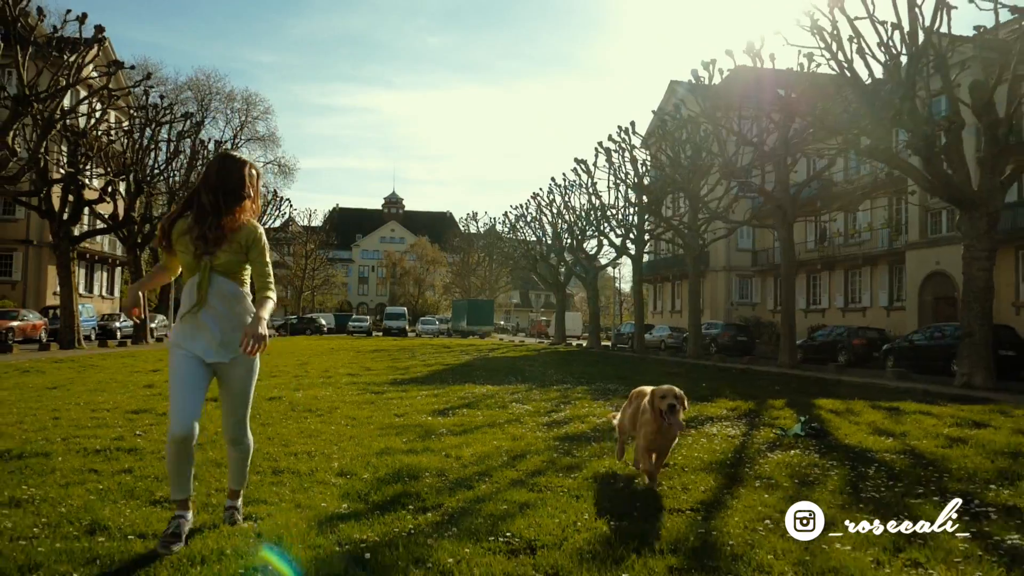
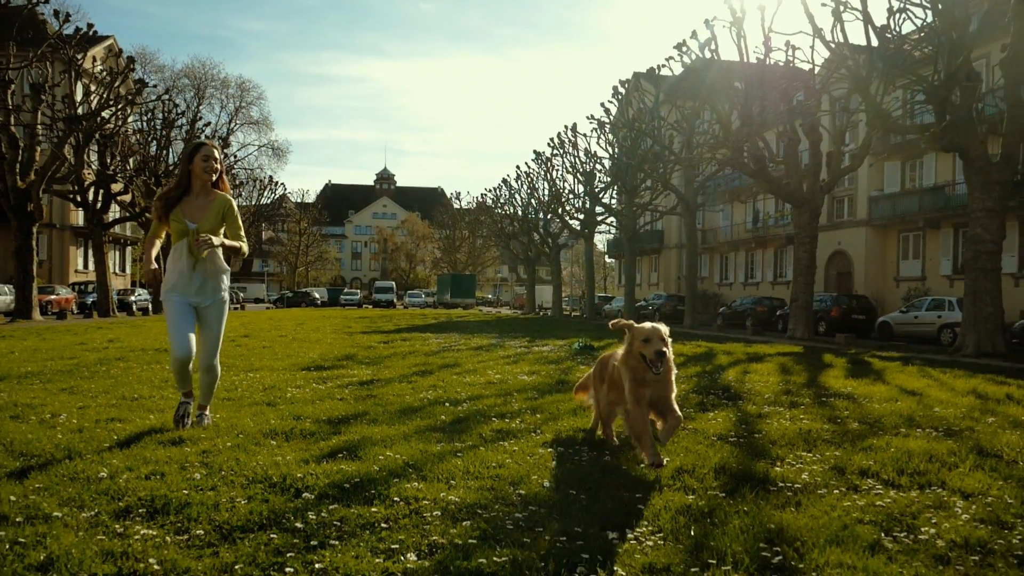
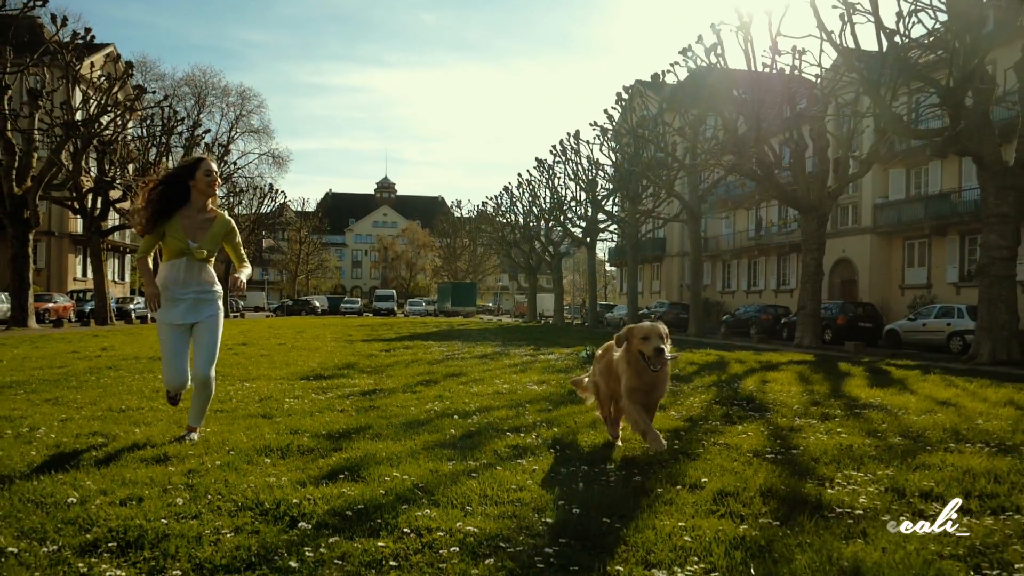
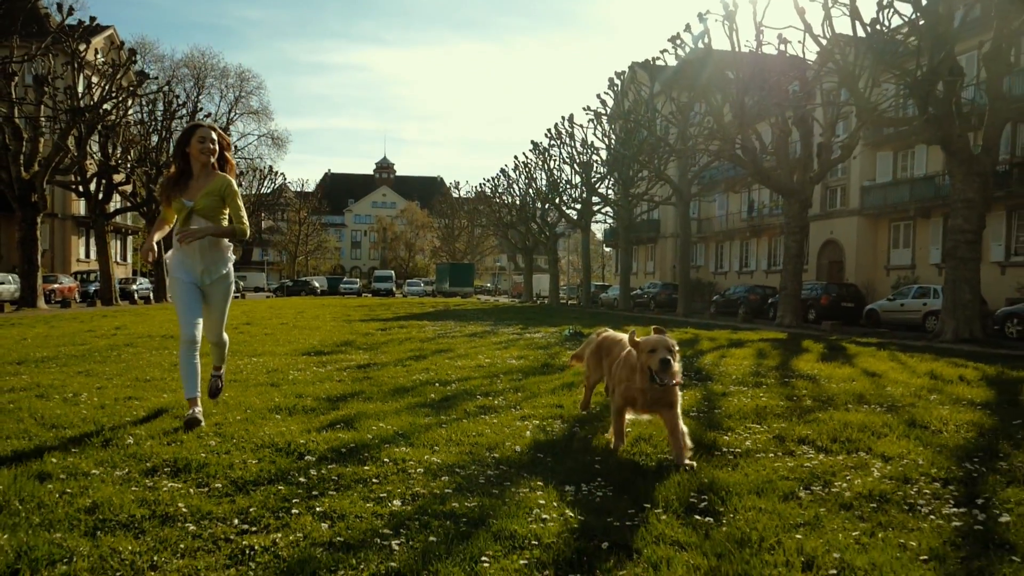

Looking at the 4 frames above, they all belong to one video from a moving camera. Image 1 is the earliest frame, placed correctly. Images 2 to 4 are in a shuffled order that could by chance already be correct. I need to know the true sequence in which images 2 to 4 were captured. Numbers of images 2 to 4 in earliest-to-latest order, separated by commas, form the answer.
3, 2, 4
